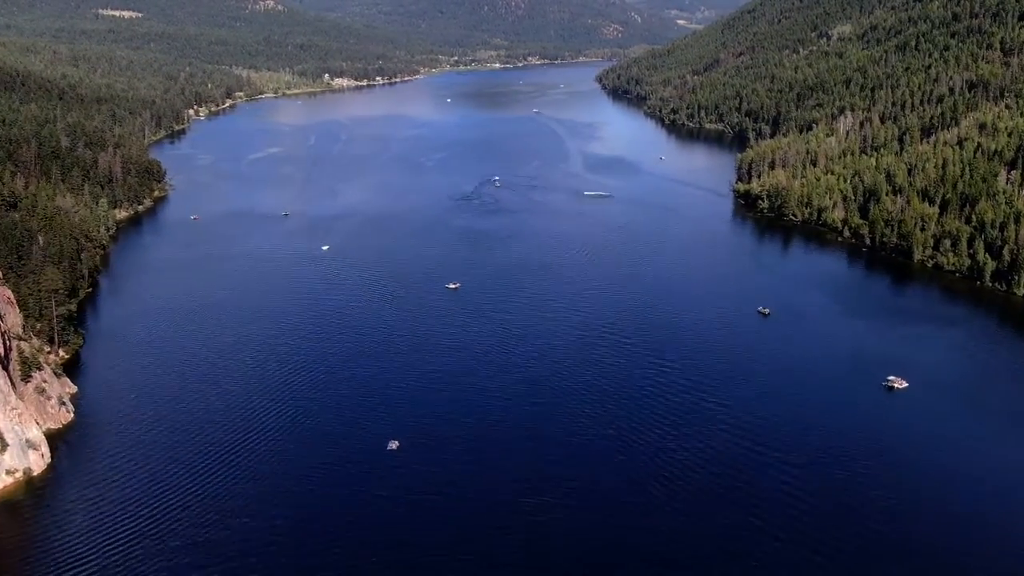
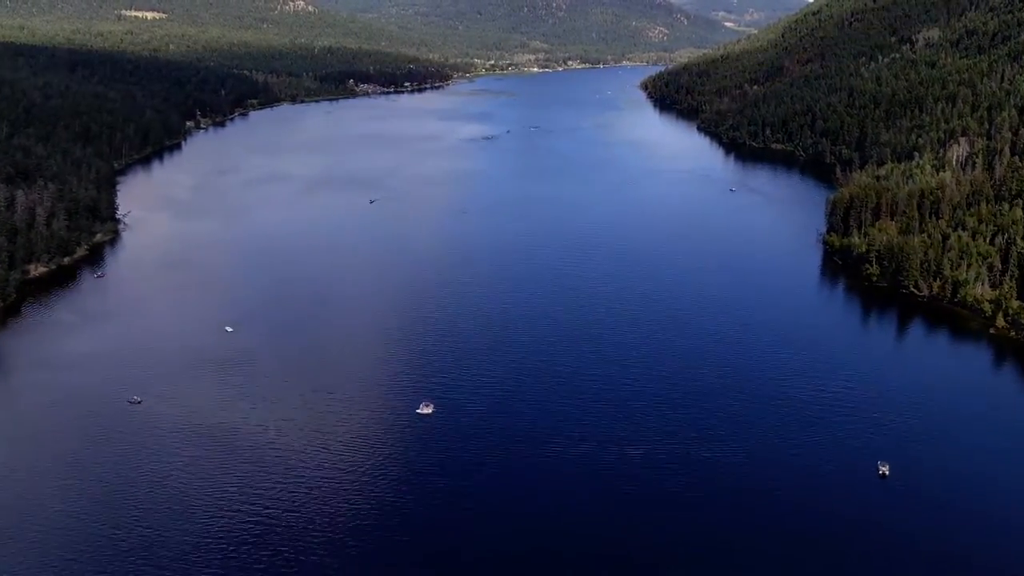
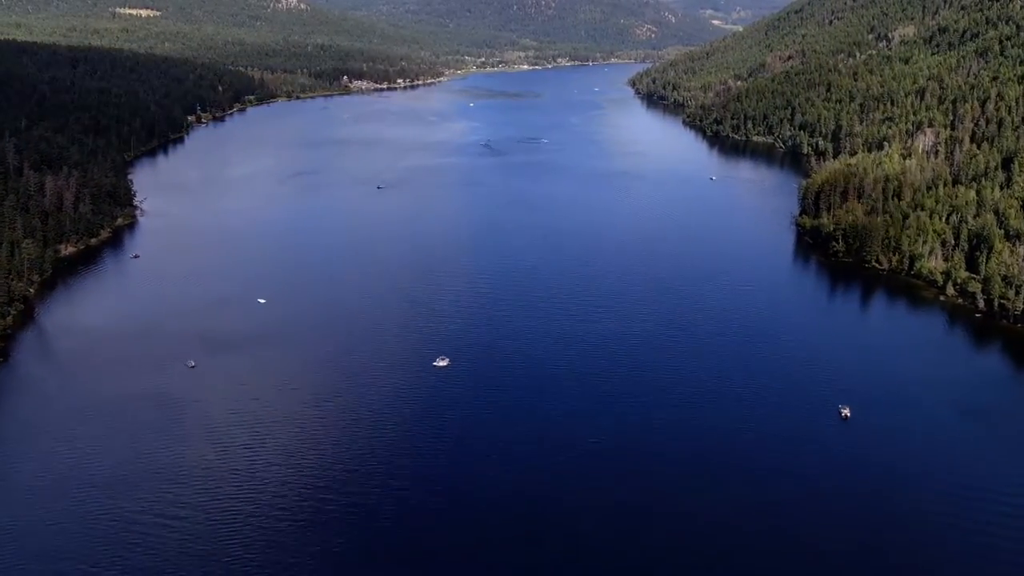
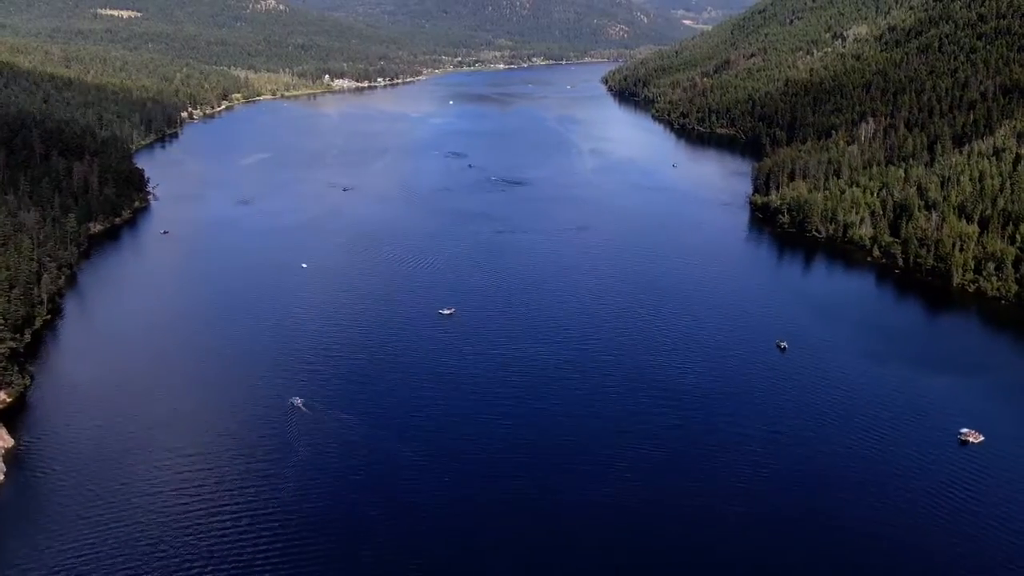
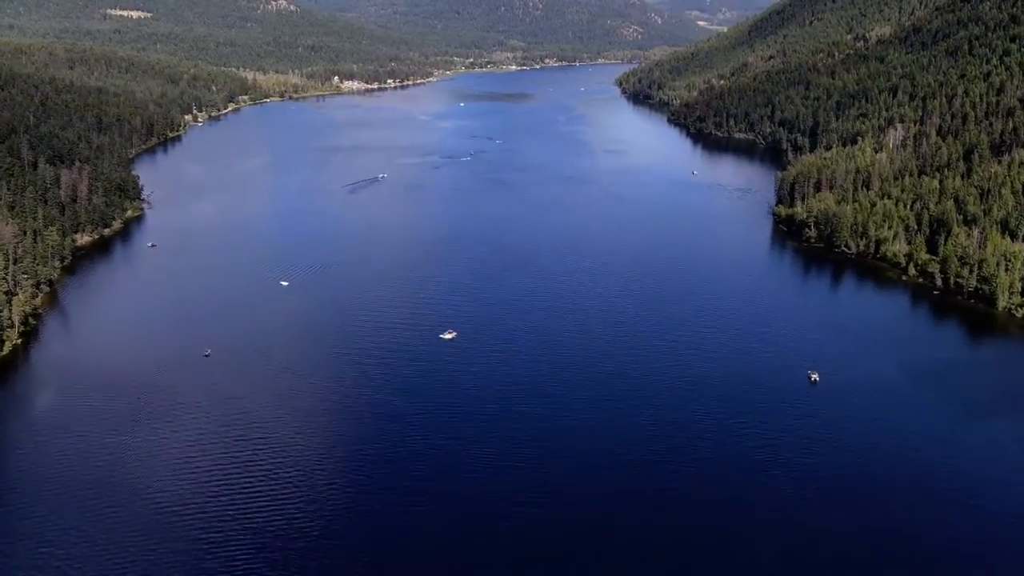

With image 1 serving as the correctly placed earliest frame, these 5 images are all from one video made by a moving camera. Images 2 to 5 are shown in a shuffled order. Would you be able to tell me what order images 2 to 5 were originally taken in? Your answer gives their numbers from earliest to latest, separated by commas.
4, 5, 3, 2
